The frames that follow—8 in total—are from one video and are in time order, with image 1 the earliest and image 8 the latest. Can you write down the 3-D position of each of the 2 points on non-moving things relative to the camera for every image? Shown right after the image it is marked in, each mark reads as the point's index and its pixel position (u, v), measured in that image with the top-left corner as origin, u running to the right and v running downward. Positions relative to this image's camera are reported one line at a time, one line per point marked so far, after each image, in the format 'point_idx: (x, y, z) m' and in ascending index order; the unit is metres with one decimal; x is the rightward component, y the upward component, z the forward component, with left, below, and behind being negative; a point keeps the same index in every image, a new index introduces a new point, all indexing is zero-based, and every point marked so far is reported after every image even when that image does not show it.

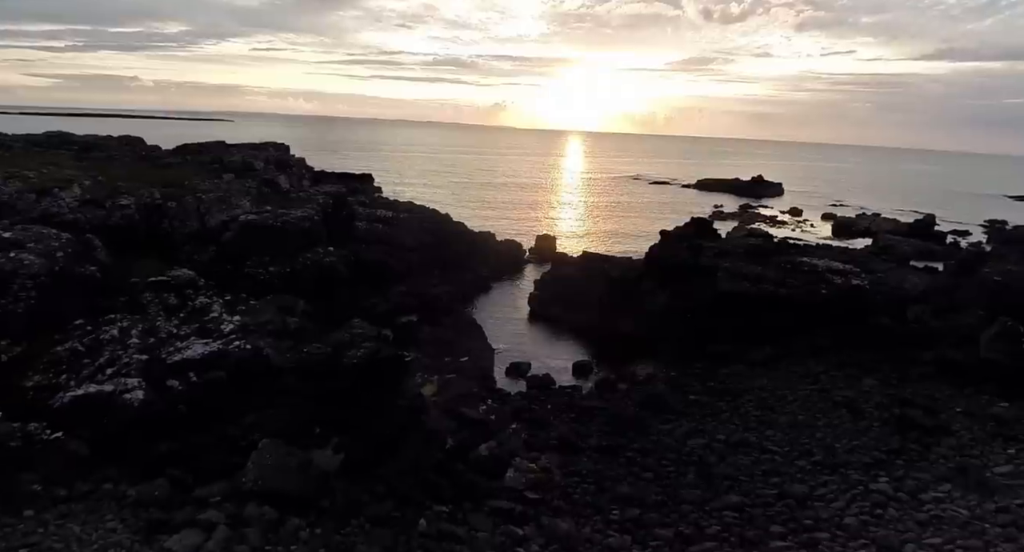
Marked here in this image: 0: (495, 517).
0: (-0.5, -6.6, +17.4) m
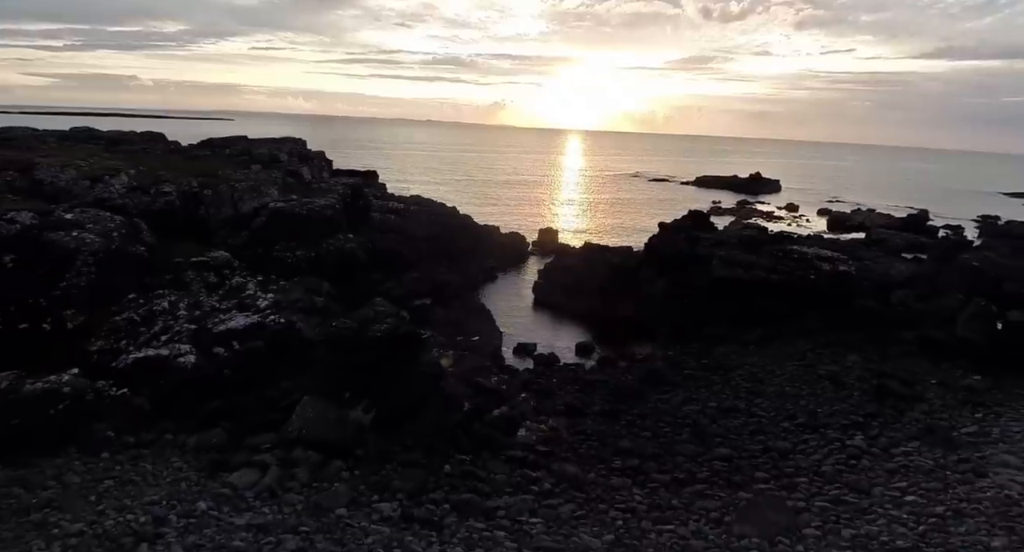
0: (-0.1, -5.9, +19.6) m
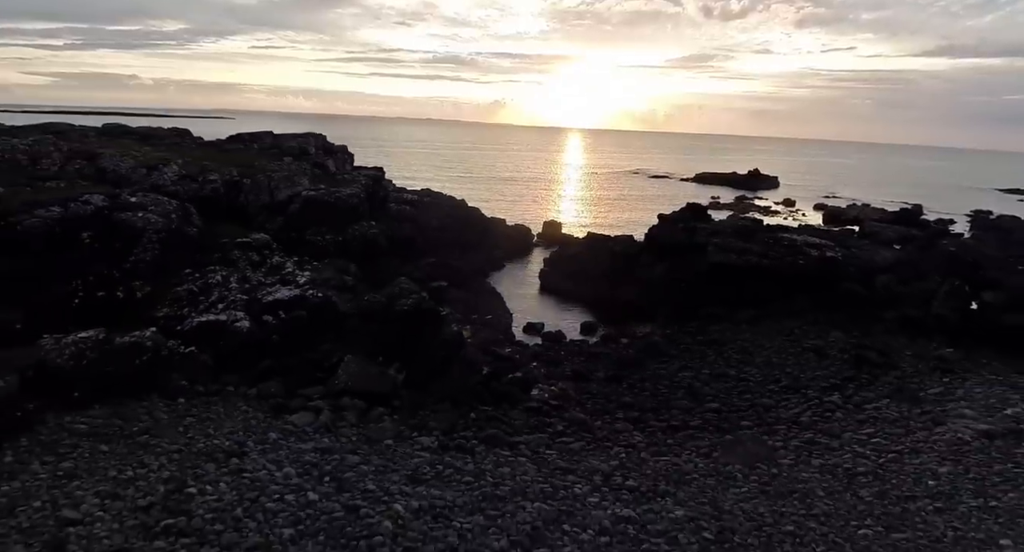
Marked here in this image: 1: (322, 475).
0: (+0.5, -4.9, +22.4) m
1: (-4.4, -4.7, +14.7) m
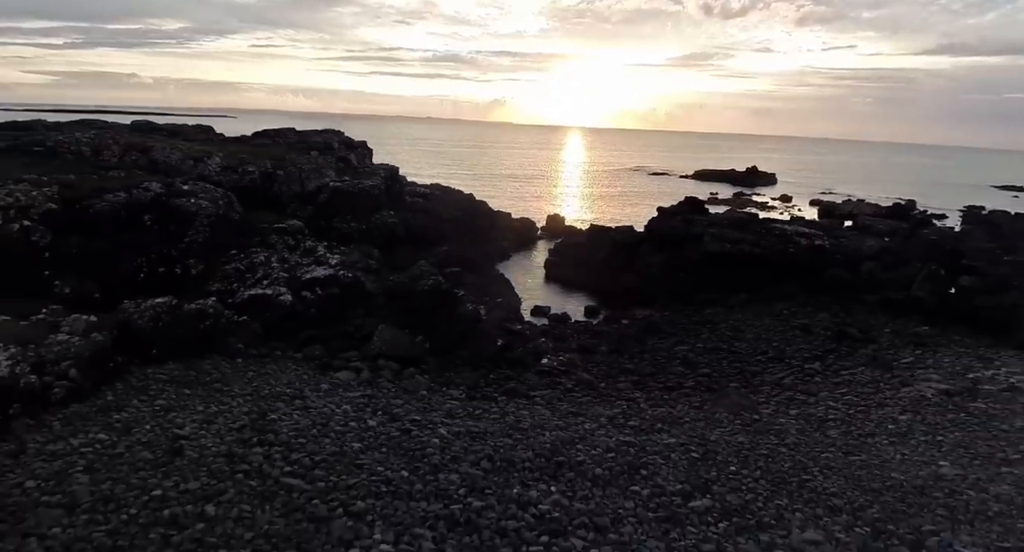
0: (+1.1, -4.0, +25.3) m
1: (-3.9, -3.8, +17.6) m
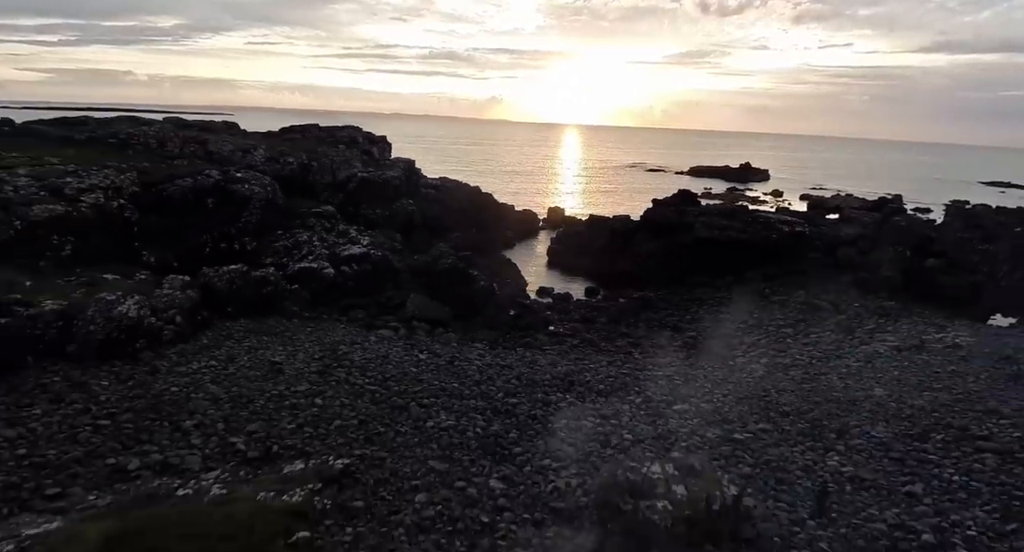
0: (+1.7, -2.8, +29.4) m
1: (-3.2, -2.7, +21.7) m
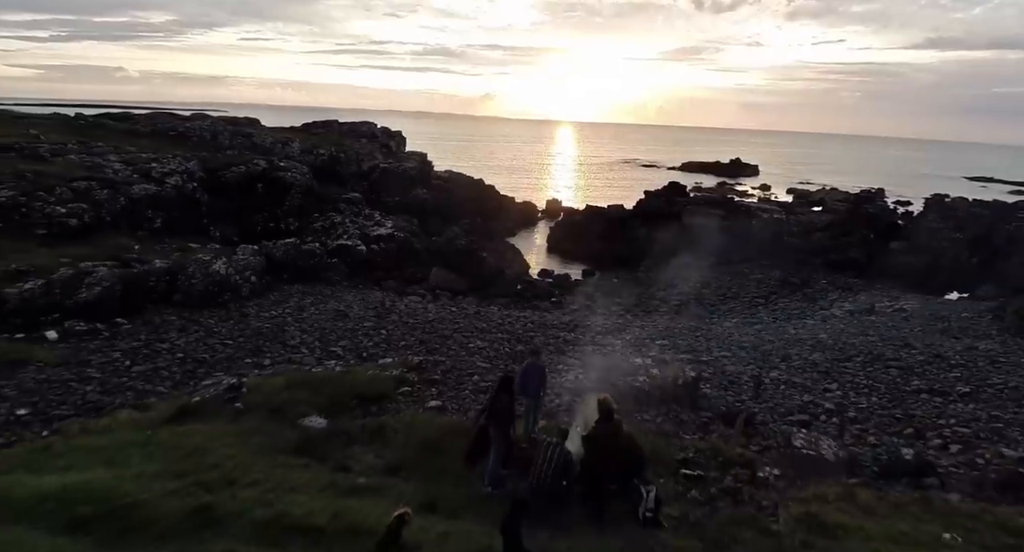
0: (+2.3, -1.4, +34.1) m
1: (-2.6, -1.3, +26.4) m
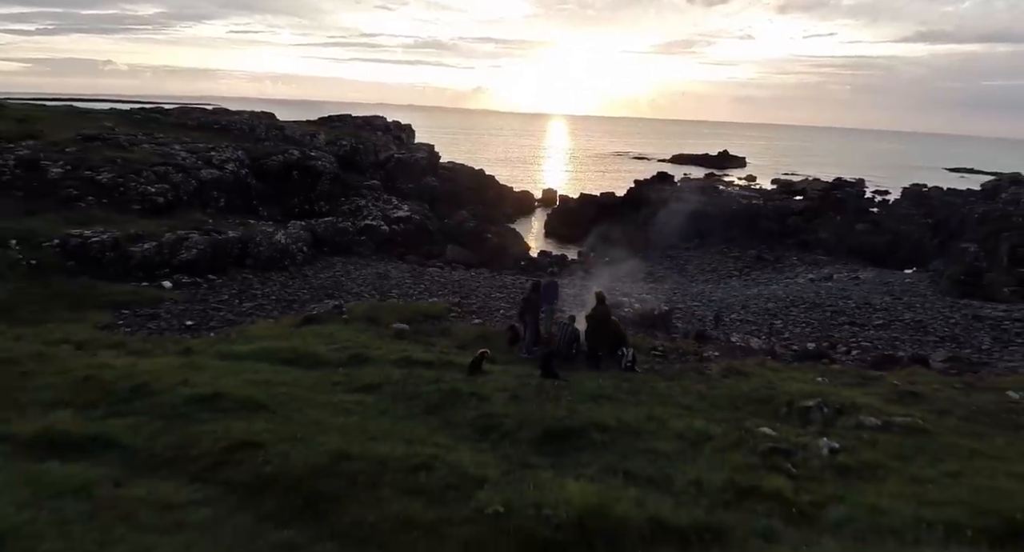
0: (+2.6, +0.2, +39.2) m
1: (-2.1, +0.2, +31.3) m
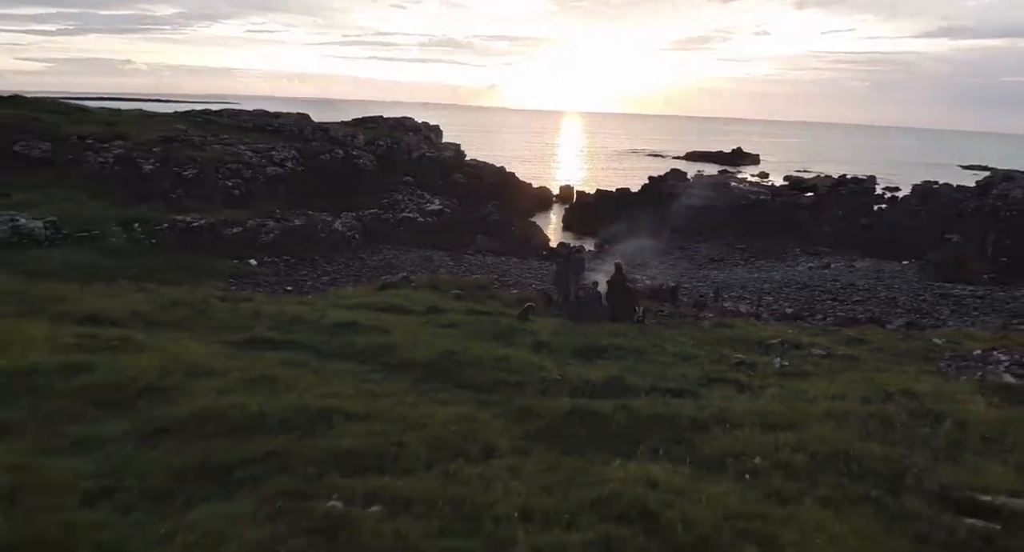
0: (+4.3, +1.0, +43.2) m
1: (-0.7, +1.0, +35.5) m
